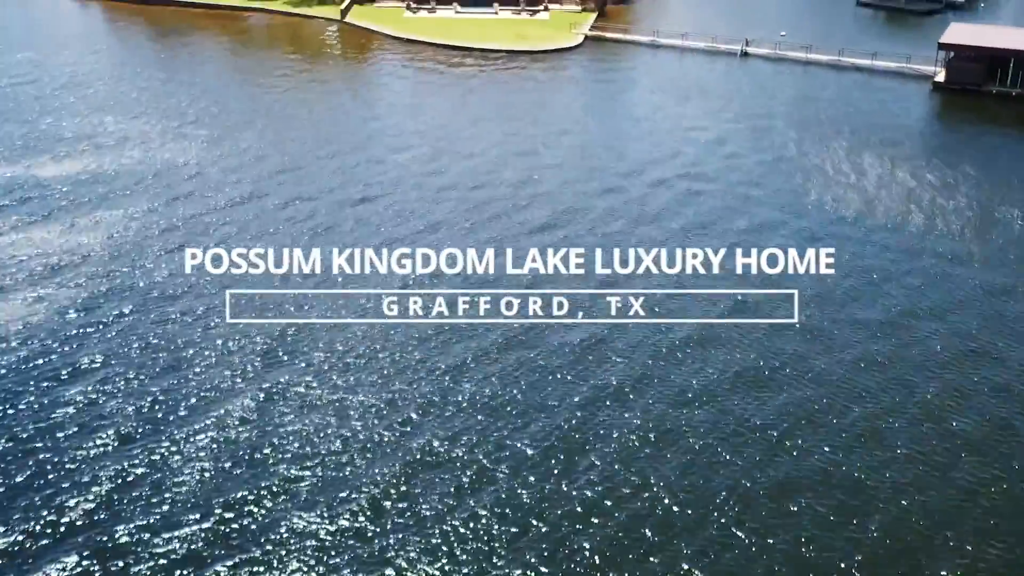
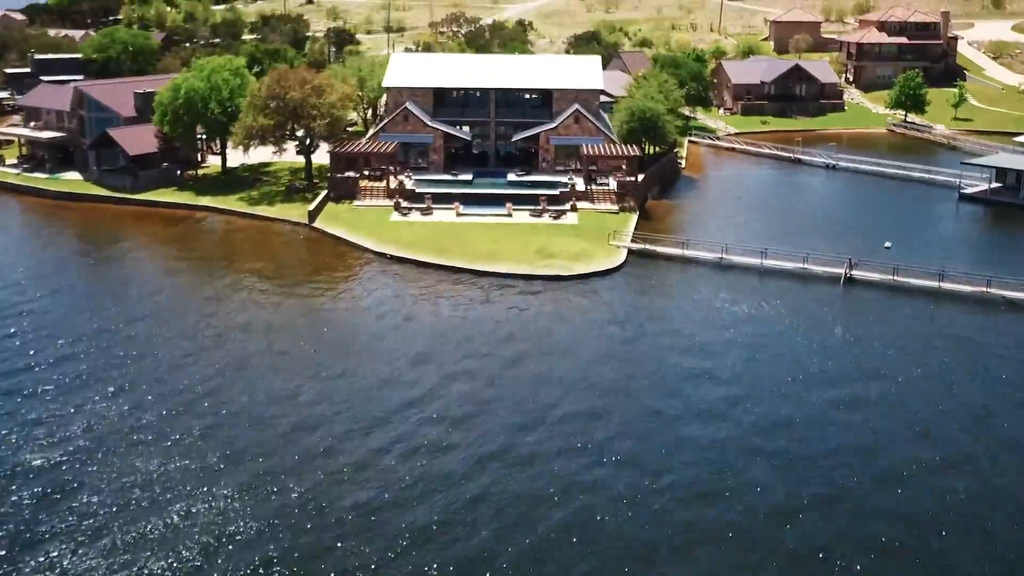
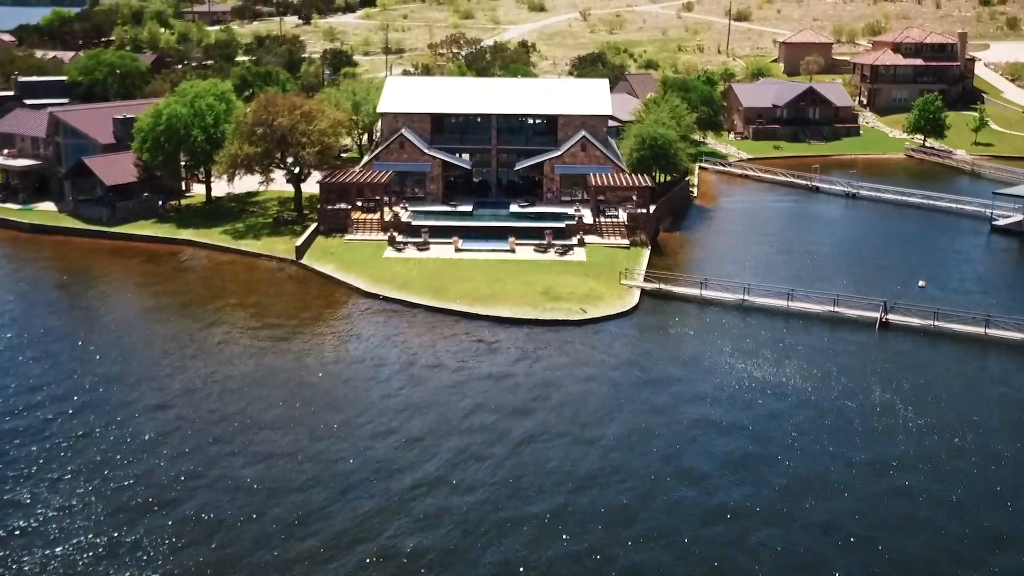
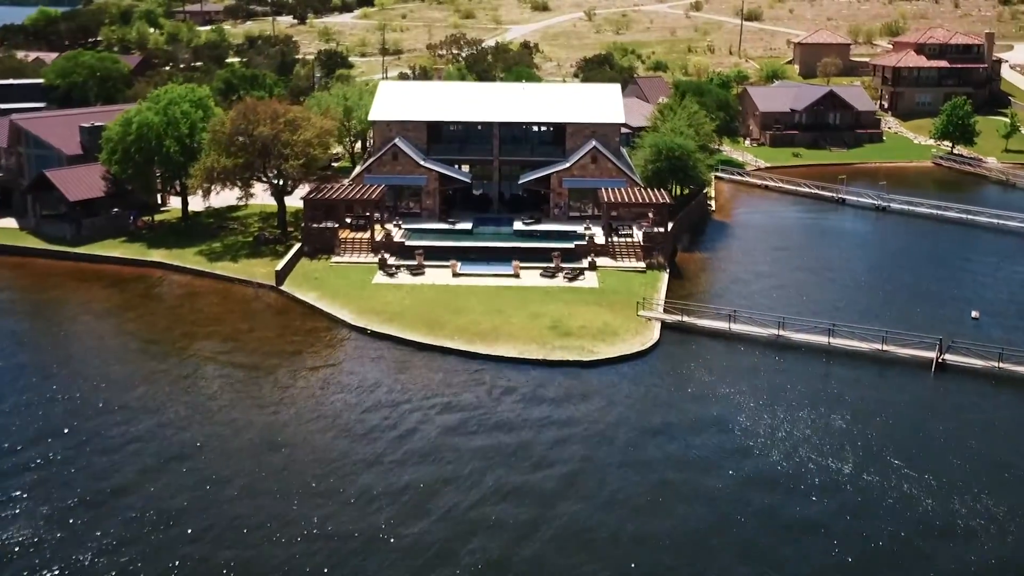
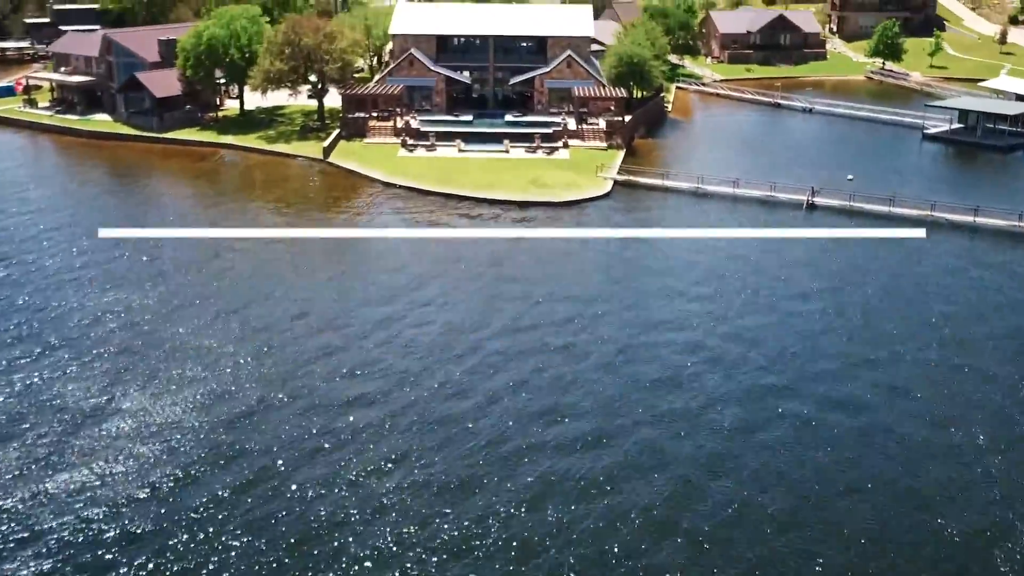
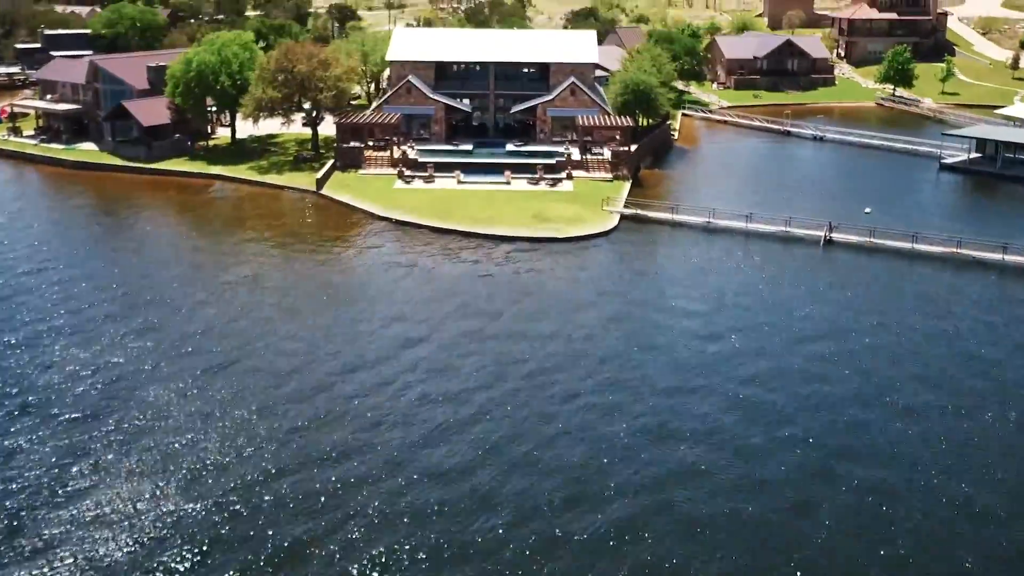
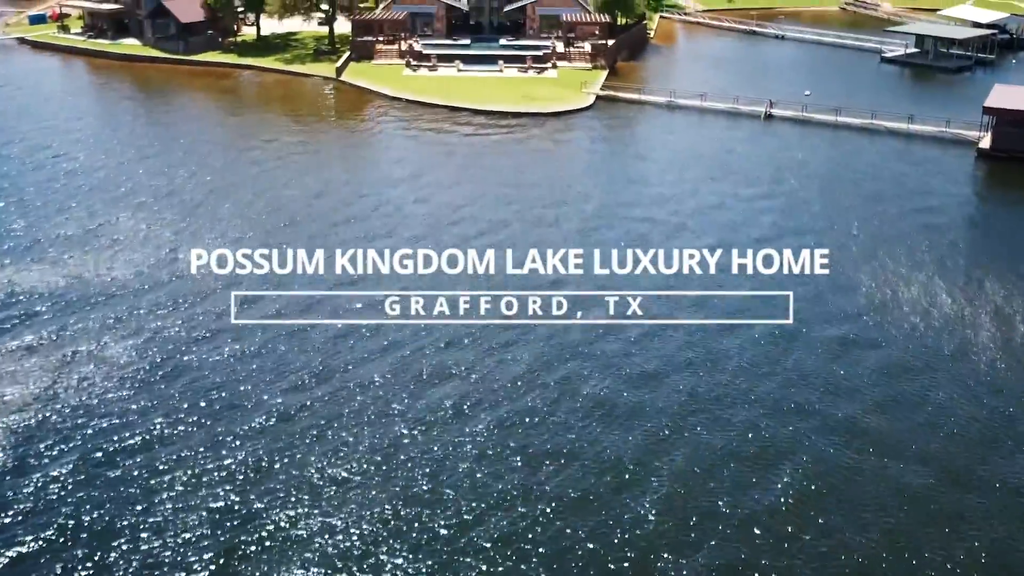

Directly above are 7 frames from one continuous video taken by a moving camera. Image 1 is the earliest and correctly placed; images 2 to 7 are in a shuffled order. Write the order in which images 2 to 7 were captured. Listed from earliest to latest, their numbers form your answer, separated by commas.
7, 5, 6, 2, 3, 4
